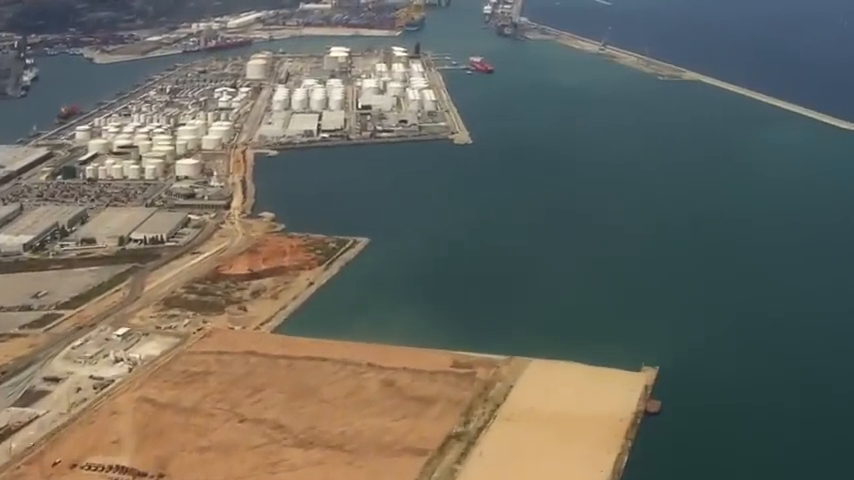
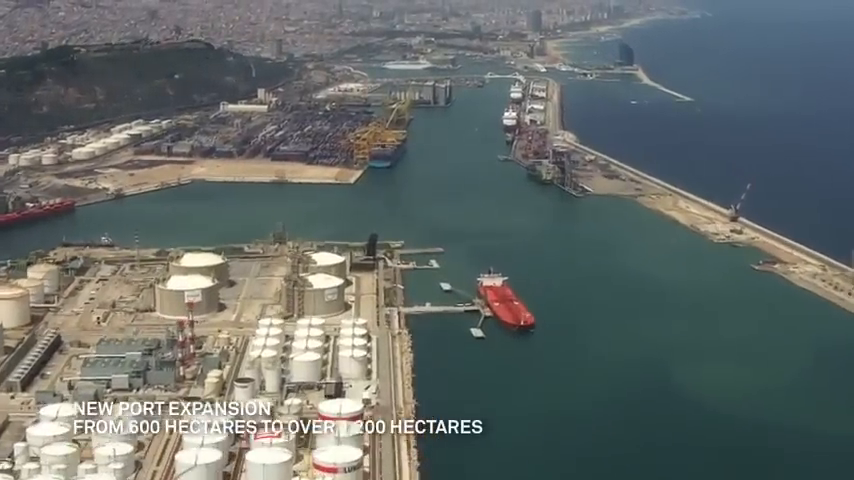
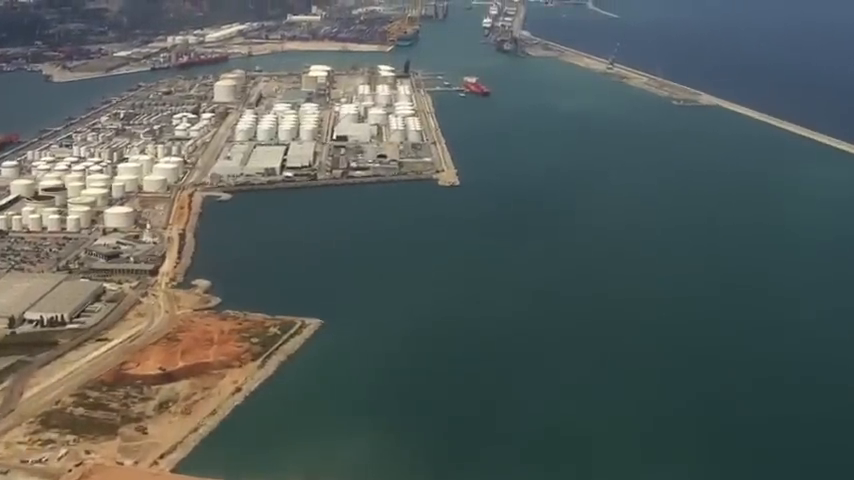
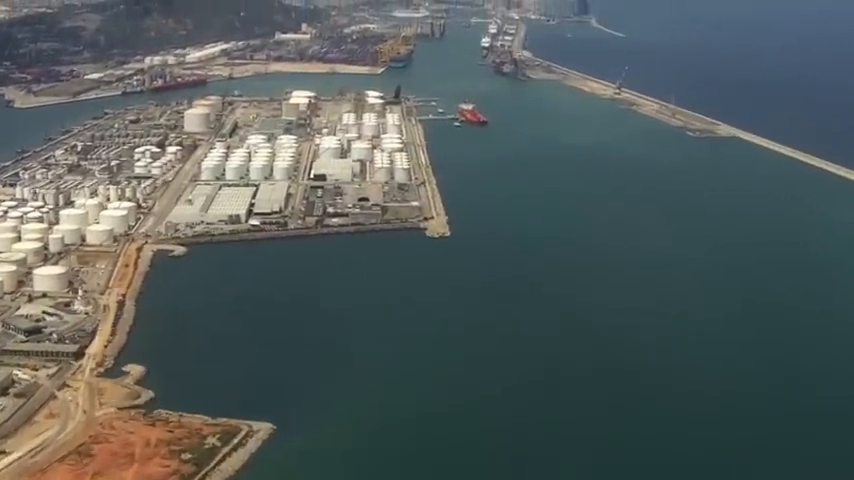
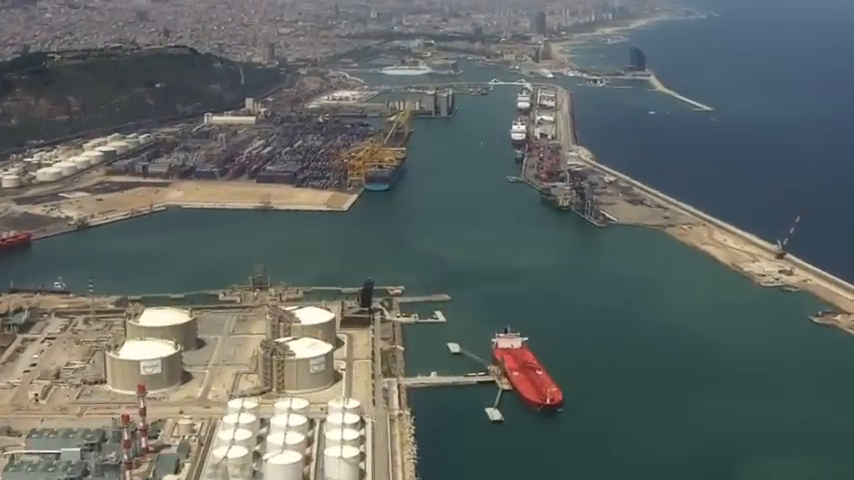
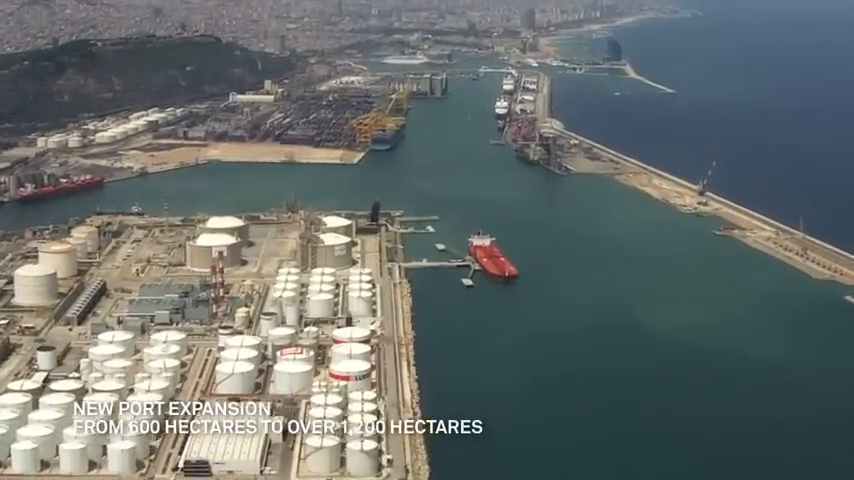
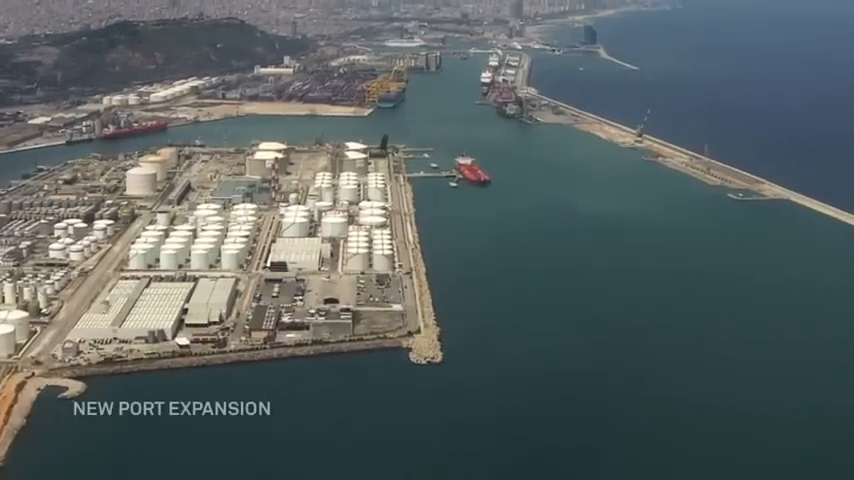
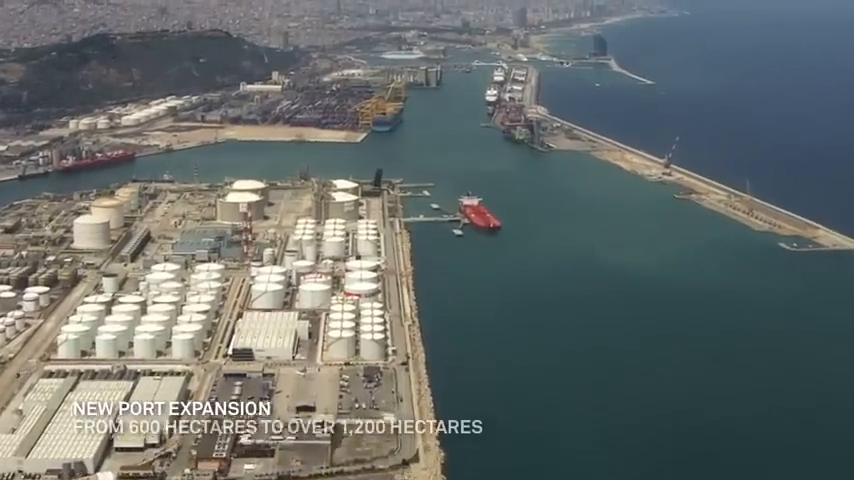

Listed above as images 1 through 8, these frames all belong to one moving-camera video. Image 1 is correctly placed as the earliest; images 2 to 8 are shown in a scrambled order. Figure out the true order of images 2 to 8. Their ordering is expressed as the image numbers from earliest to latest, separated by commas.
3, 4, 7, 8, 6, 2, 5
